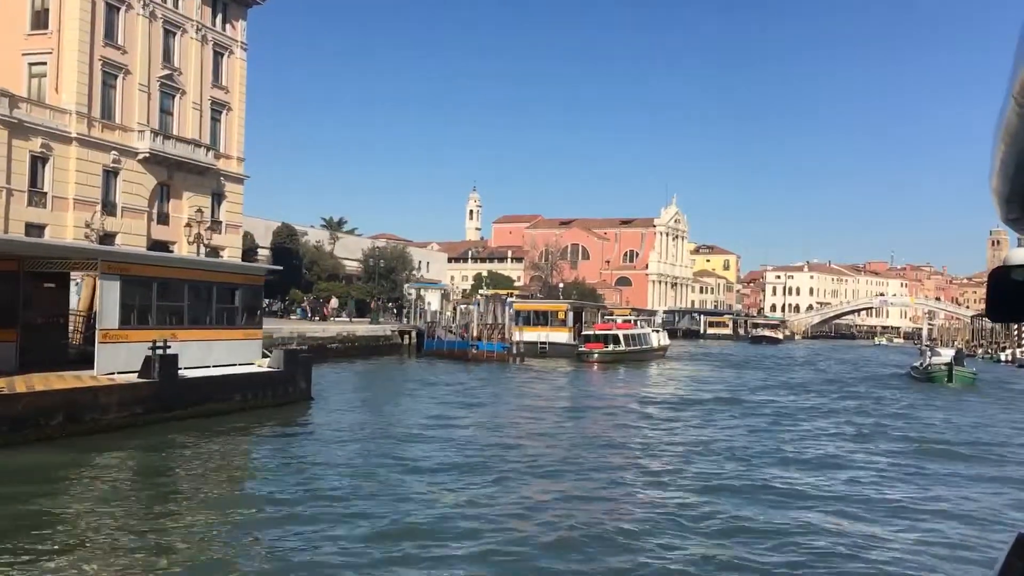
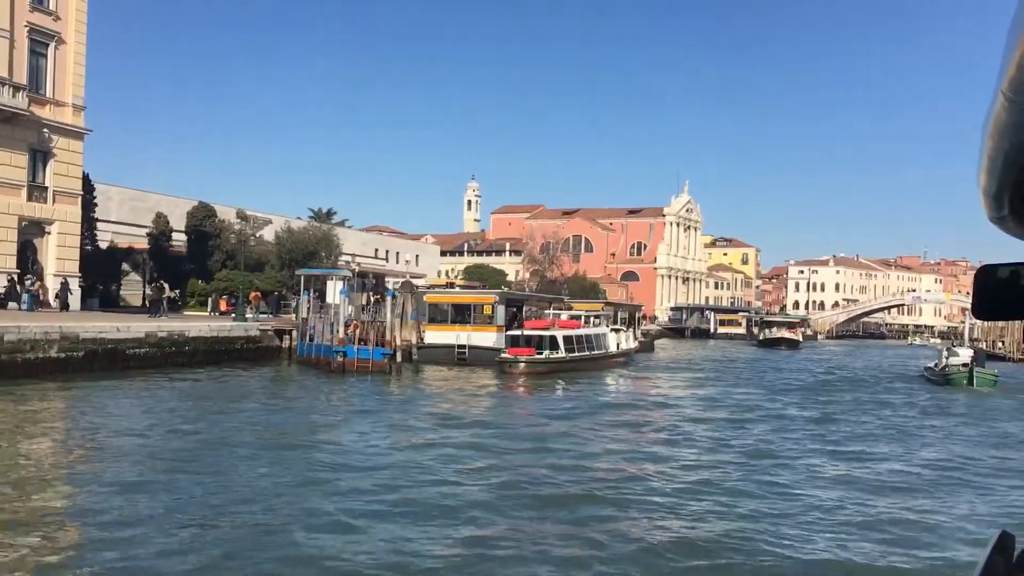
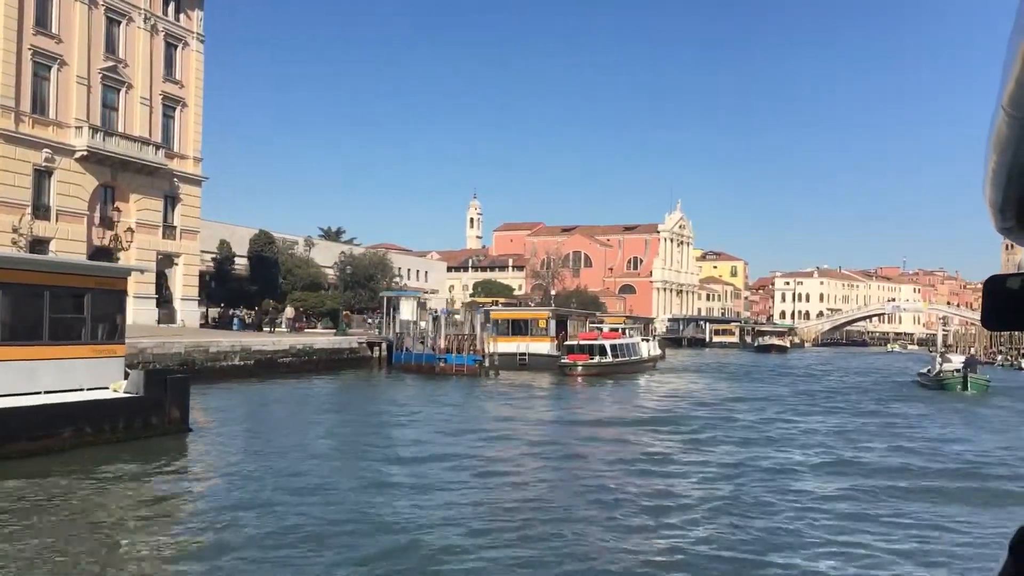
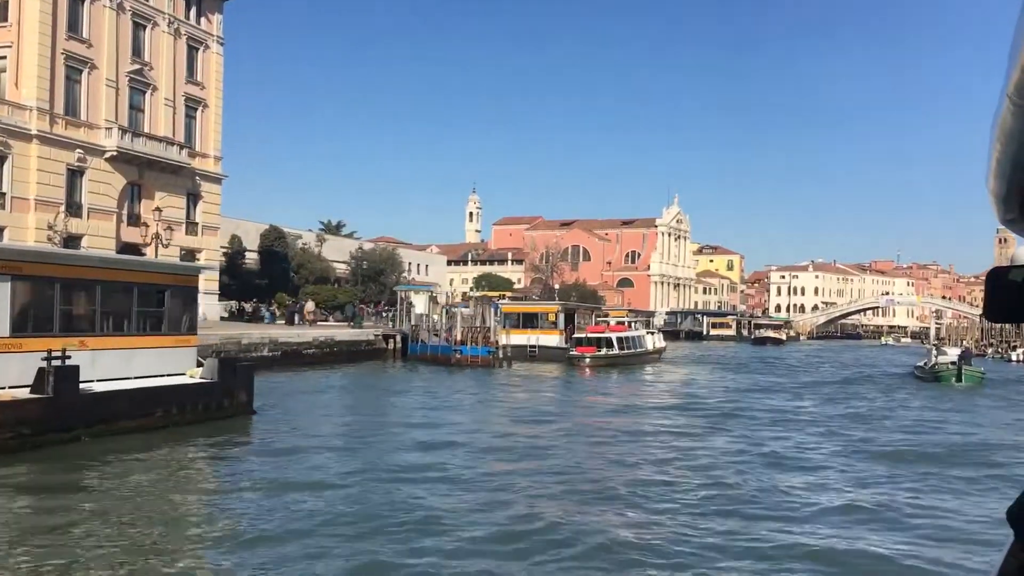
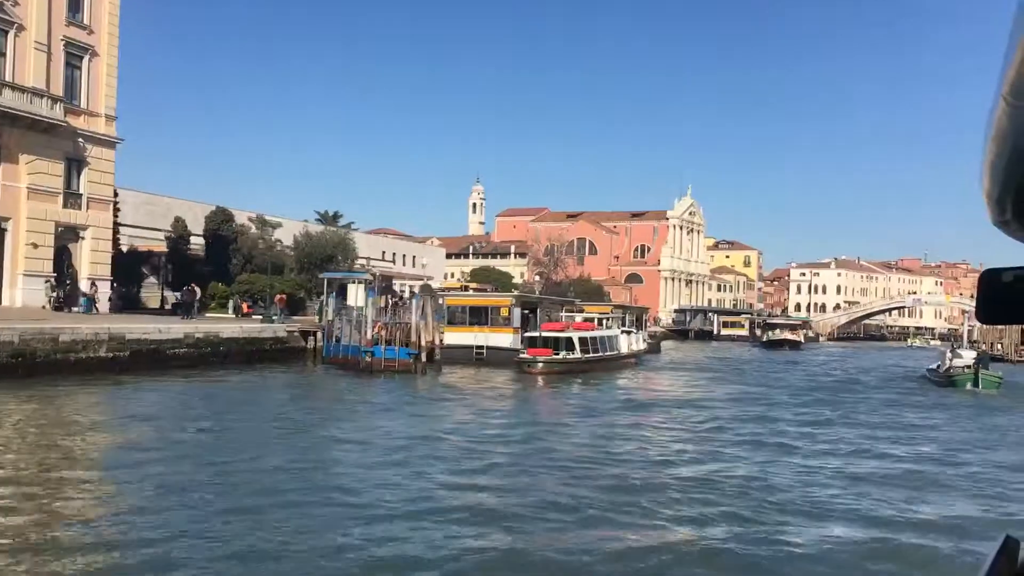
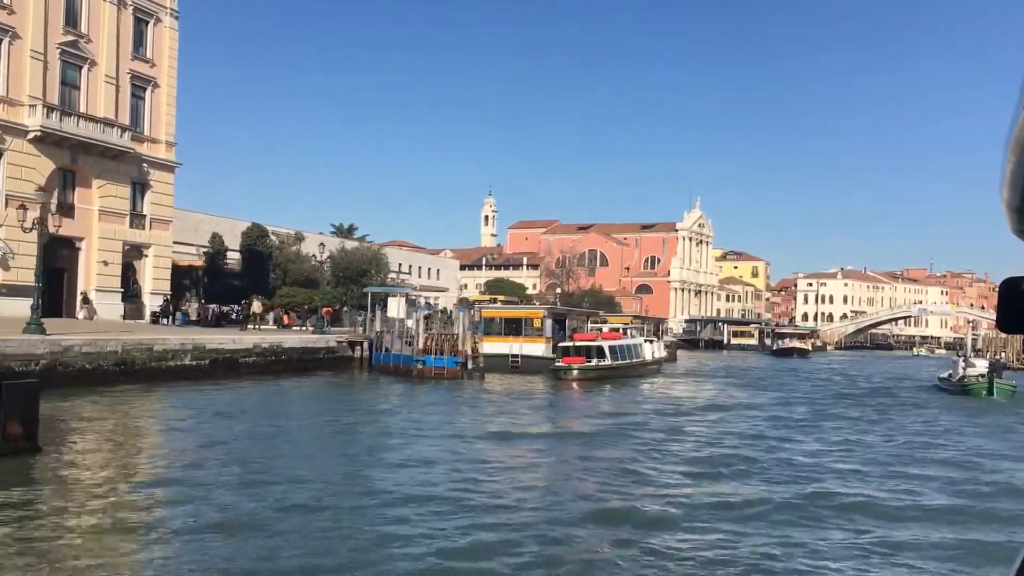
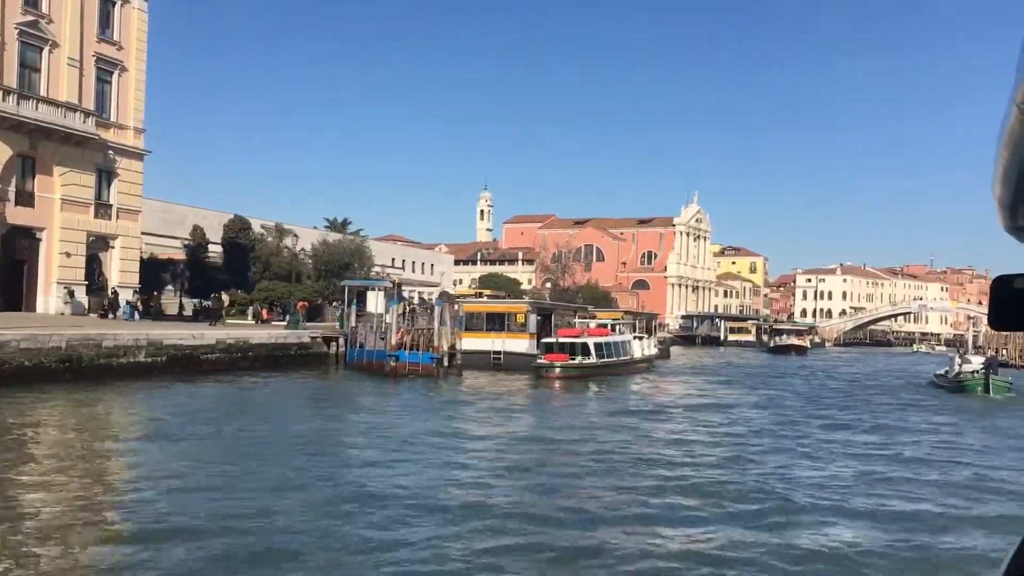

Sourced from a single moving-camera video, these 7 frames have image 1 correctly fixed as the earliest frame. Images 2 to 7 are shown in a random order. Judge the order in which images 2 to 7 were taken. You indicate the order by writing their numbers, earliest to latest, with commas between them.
4, 3, 6, 7, 5, 2
